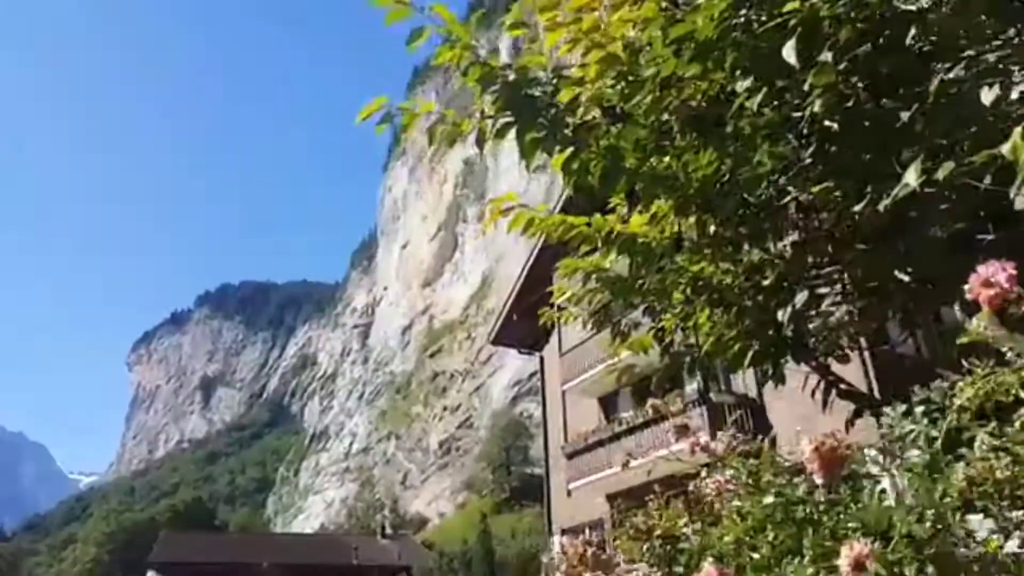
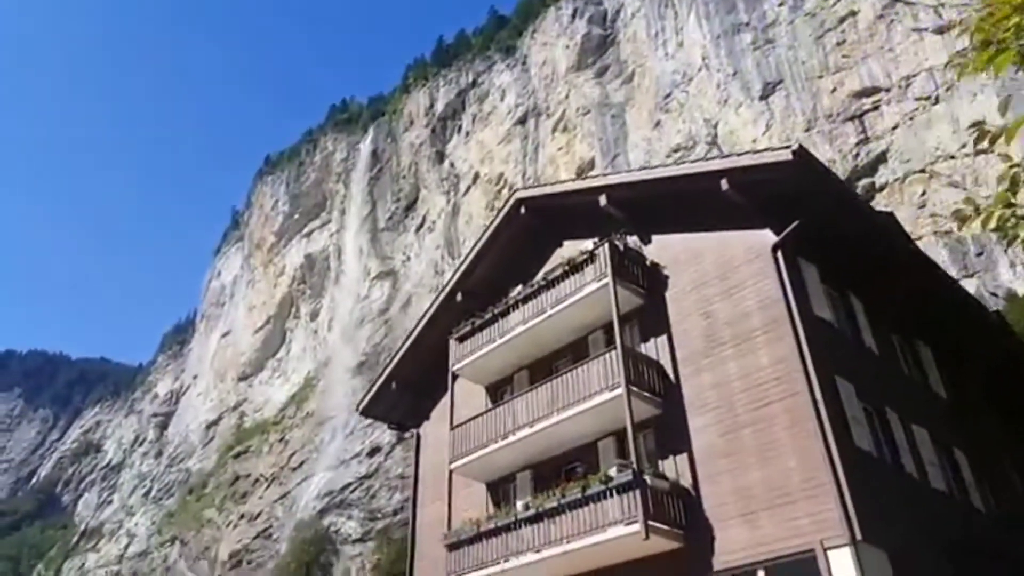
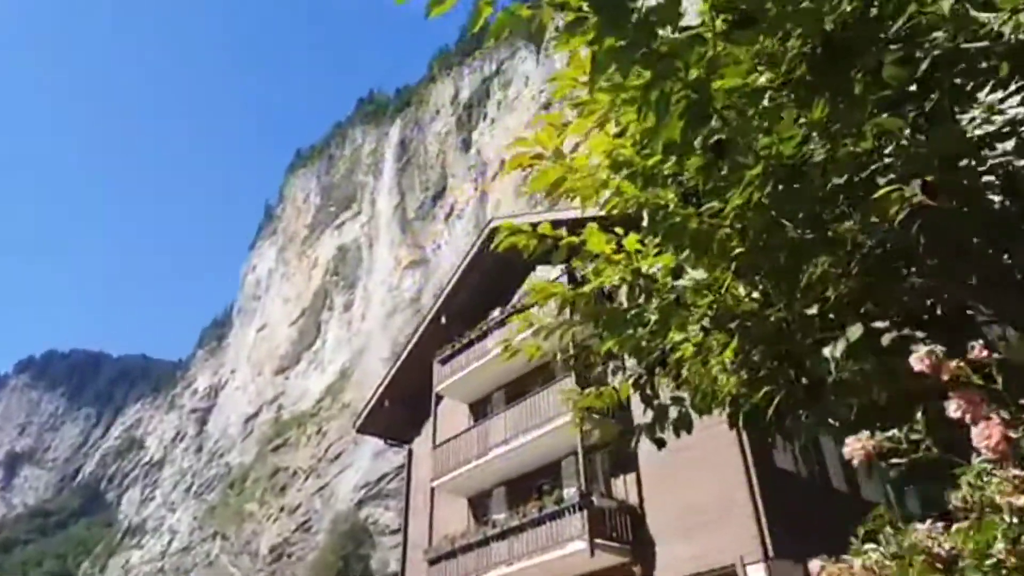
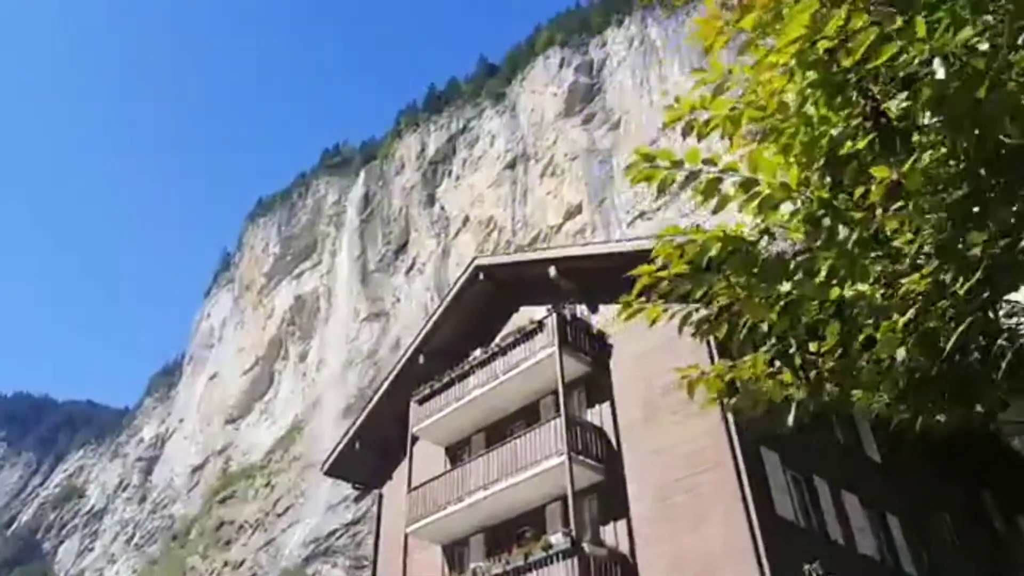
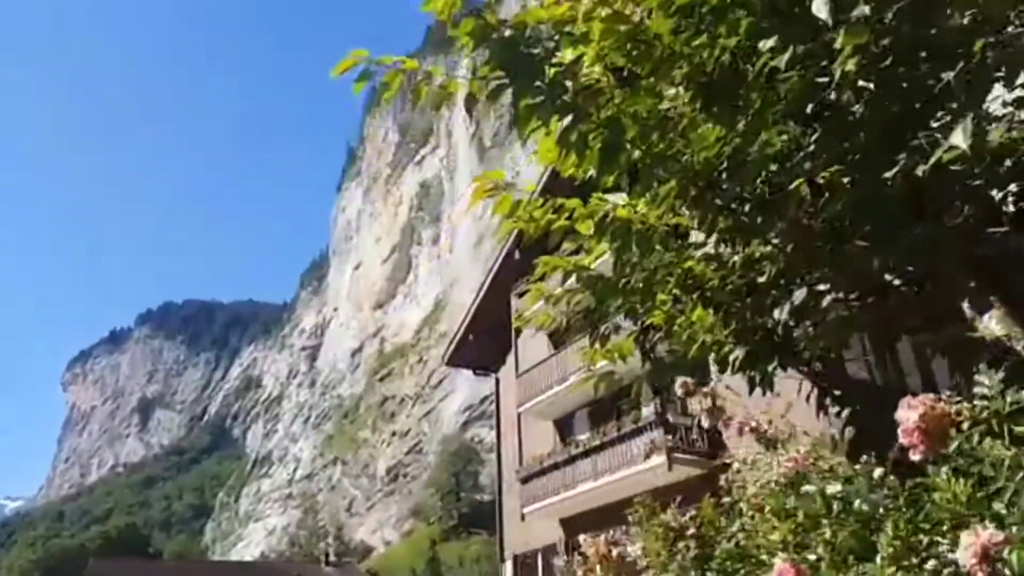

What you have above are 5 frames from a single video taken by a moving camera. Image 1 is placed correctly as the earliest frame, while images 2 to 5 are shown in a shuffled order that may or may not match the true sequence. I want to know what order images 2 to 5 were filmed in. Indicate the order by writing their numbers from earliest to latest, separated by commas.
5, 3, 4, 2
